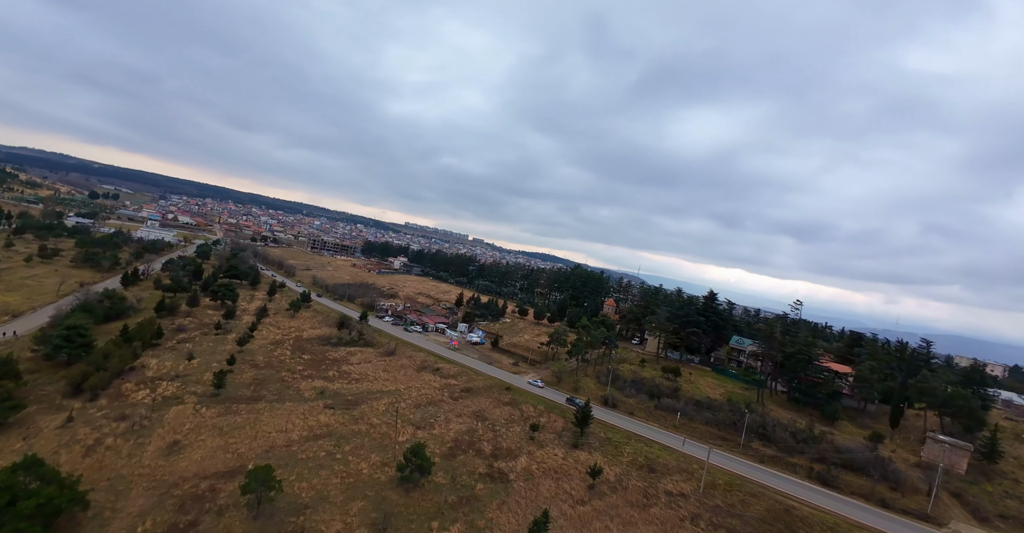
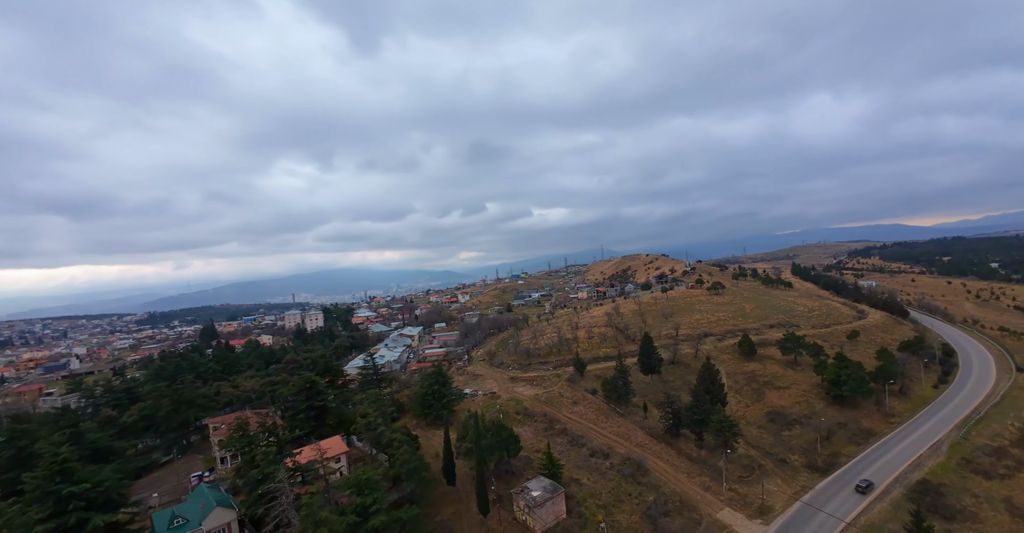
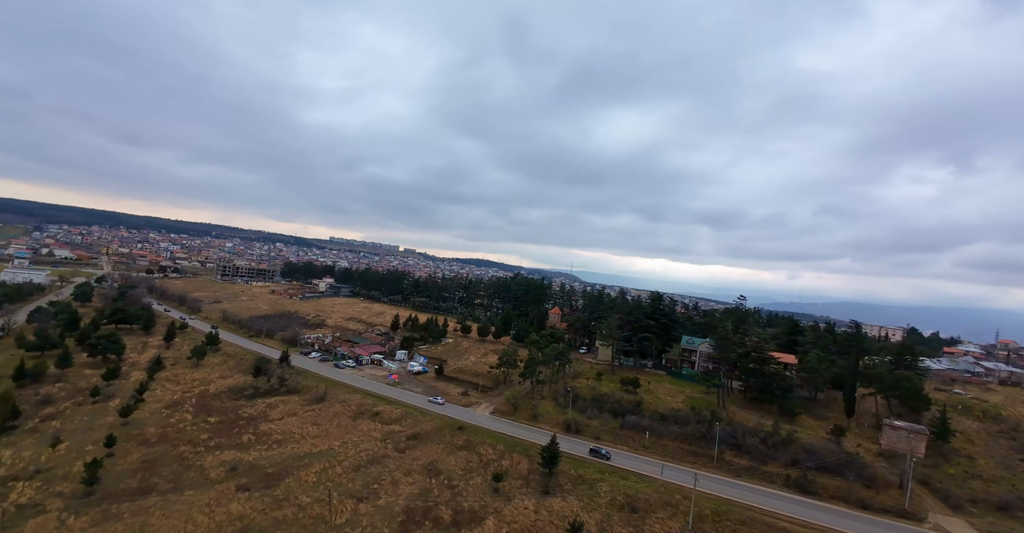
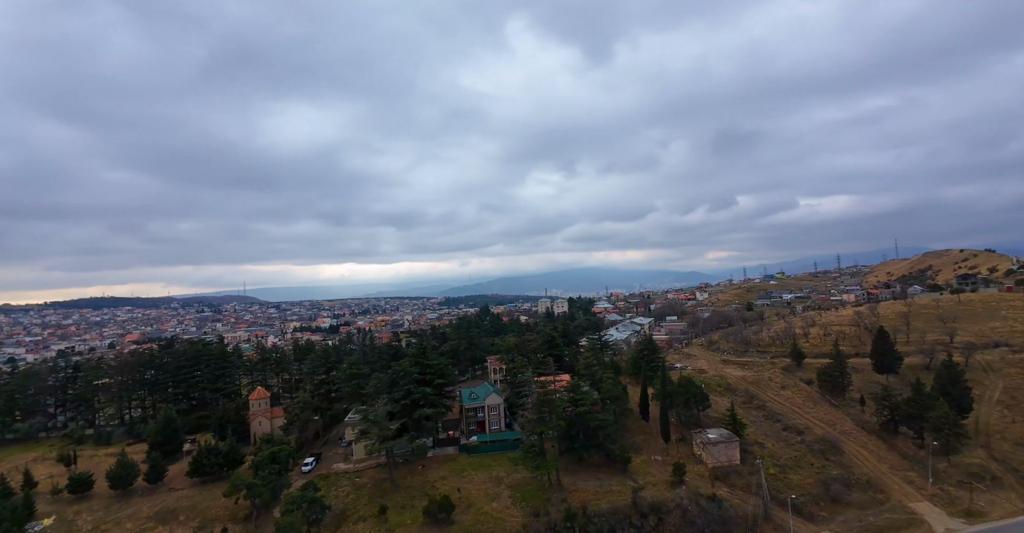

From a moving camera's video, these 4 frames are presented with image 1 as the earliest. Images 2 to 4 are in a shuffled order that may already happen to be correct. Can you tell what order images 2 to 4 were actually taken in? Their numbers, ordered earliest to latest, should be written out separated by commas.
3, 4, 2
